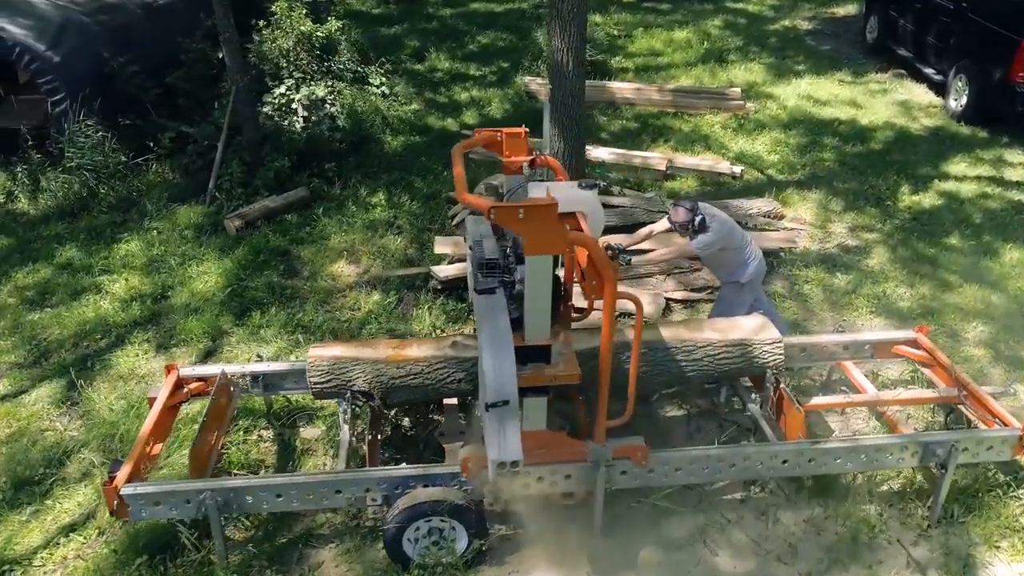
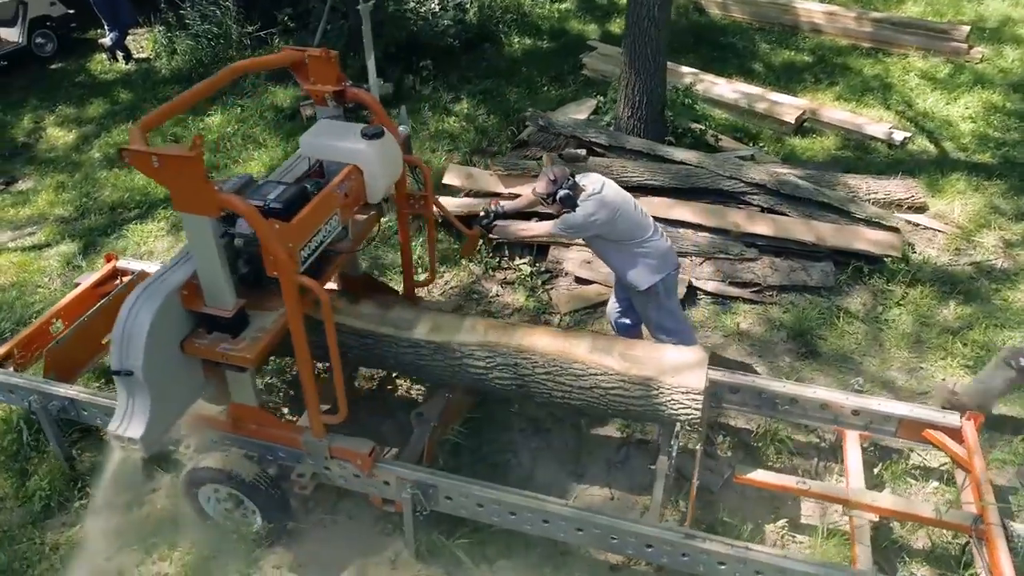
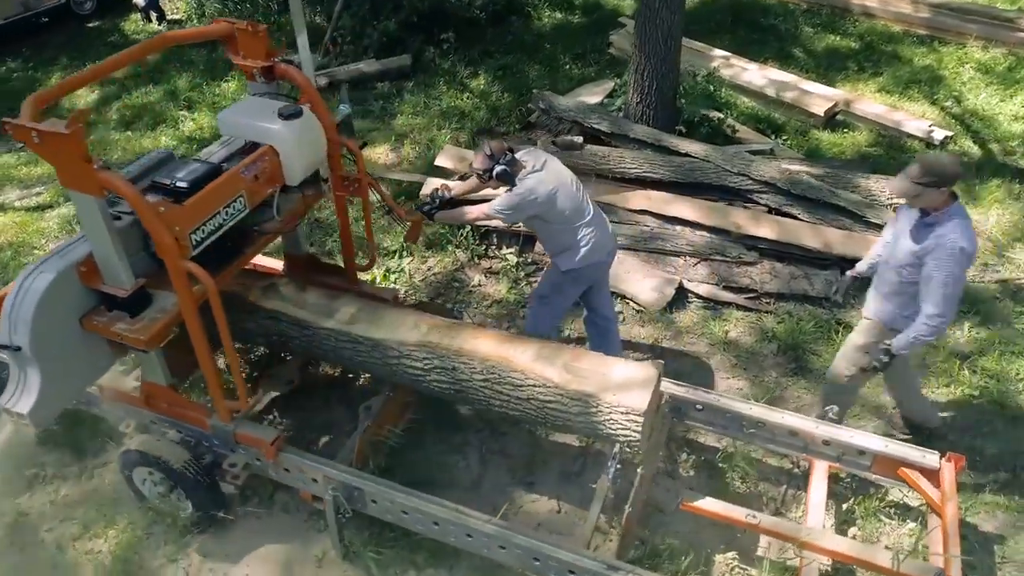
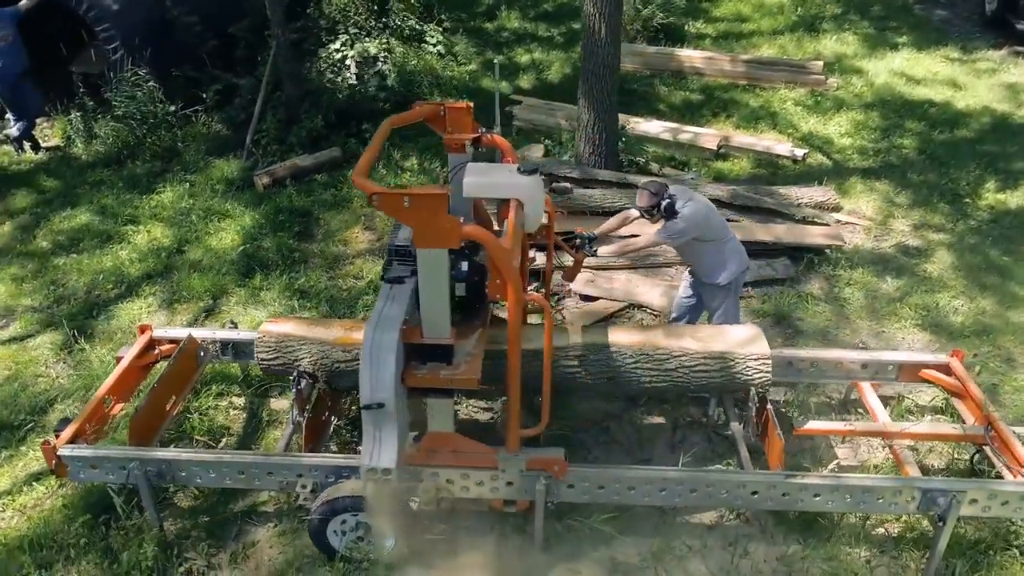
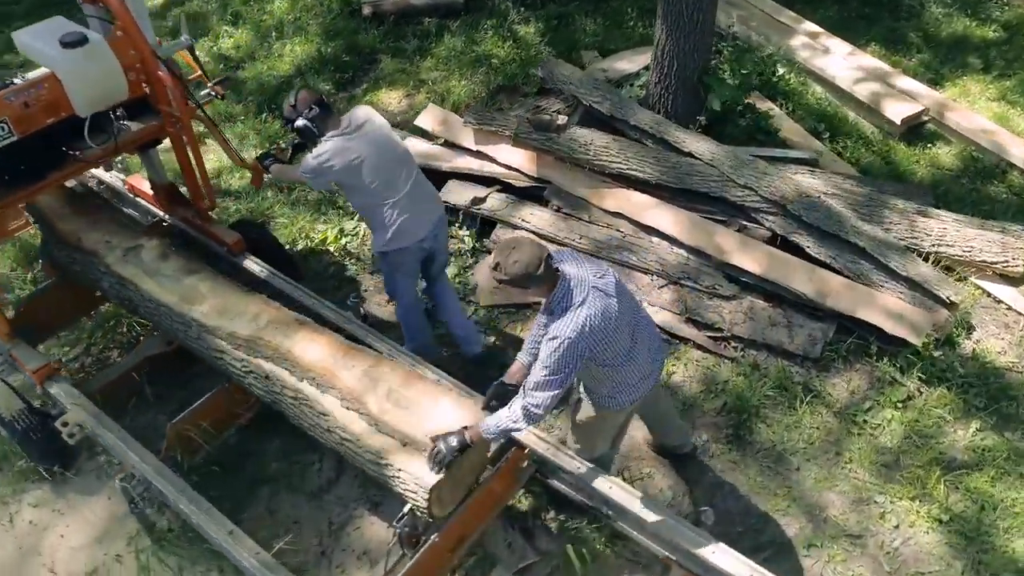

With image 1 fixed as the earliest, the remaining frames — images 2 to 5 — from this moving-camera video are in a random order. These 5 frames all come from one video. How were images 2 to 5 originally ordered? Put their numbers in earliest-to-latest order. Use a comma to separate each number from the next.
4, 2, 3, 5
